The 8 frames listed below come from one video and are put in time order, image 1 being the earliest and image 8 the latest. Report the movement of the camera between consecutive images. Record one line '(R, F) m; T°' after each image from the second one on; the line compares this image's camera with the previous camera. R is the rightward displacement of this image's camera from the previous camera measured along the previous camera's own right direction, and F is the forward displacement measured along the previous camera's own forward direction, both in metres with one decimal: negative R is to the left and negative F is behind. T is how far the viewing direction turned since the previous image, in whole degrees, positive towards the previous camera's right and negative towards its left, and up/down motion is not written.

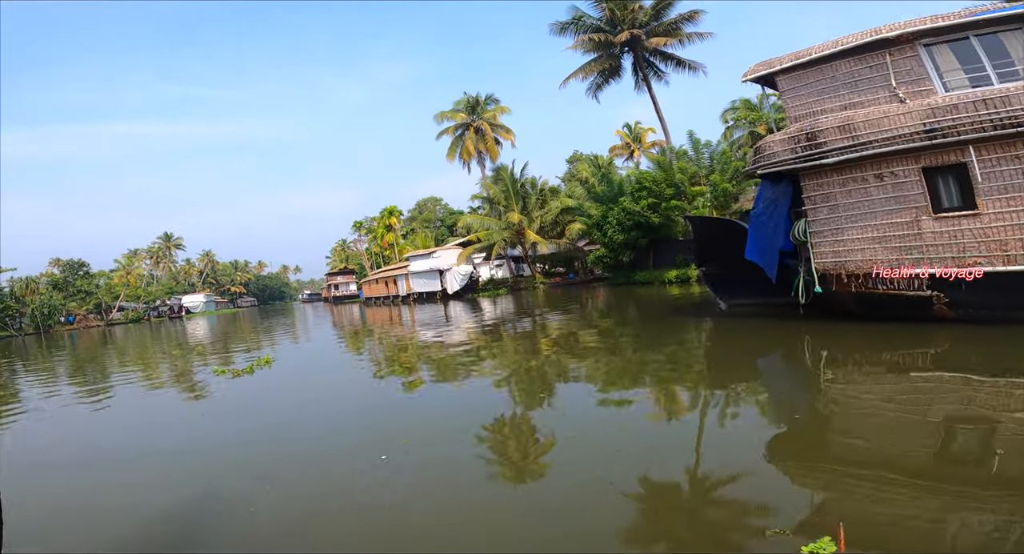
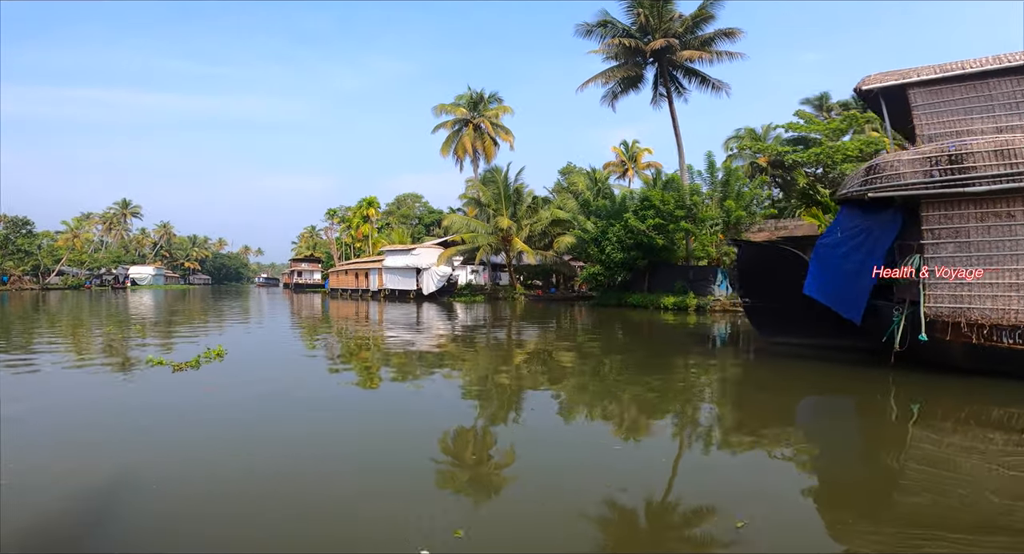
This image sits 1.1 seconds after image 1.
(-0.4, +0.6) m; +4°
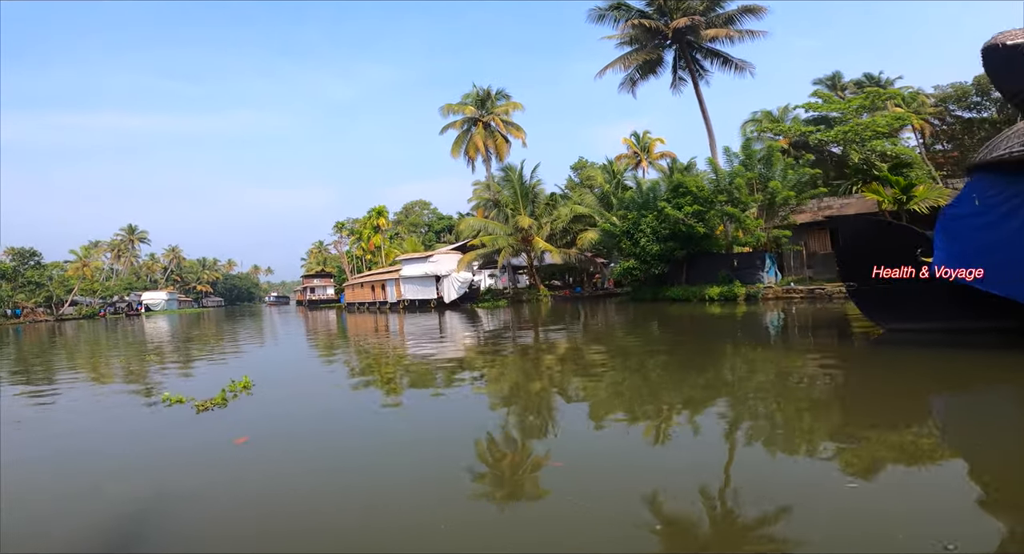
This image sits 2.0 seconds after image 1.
(-0.4, +0.5) m; -1°
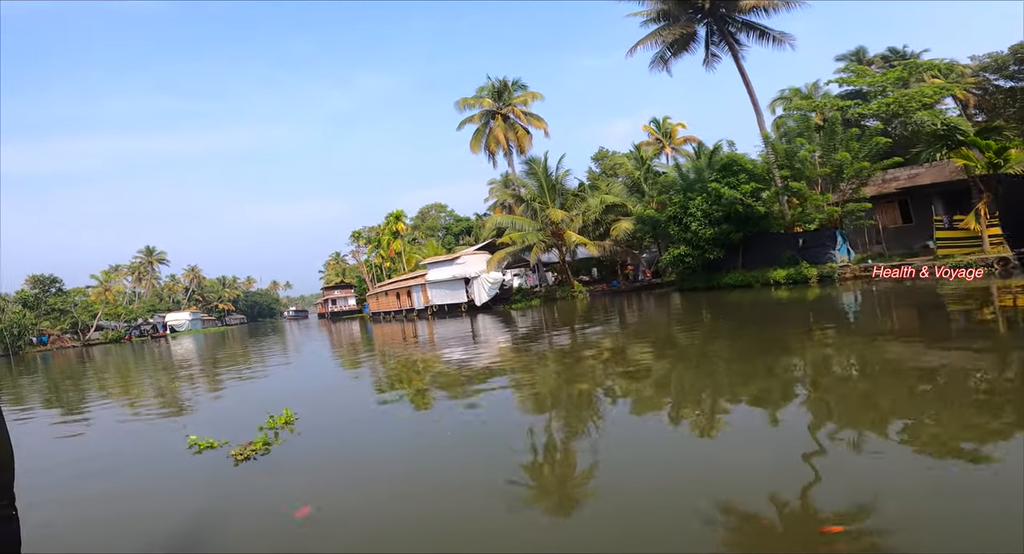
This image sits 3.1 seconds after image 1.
(-0.4, +0.6) m; -2°
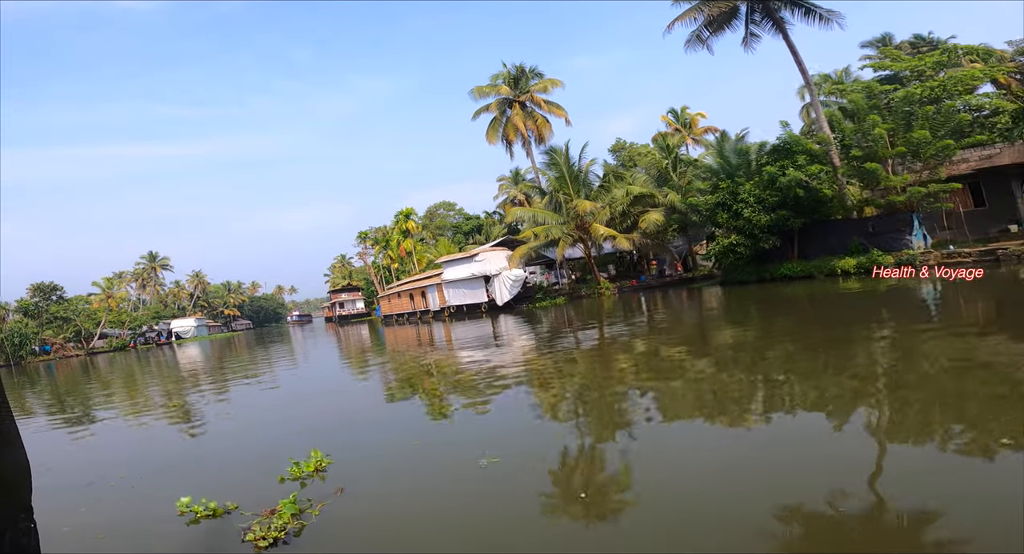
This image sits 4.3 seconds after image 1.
(-0.4, +0.7) m; 0°
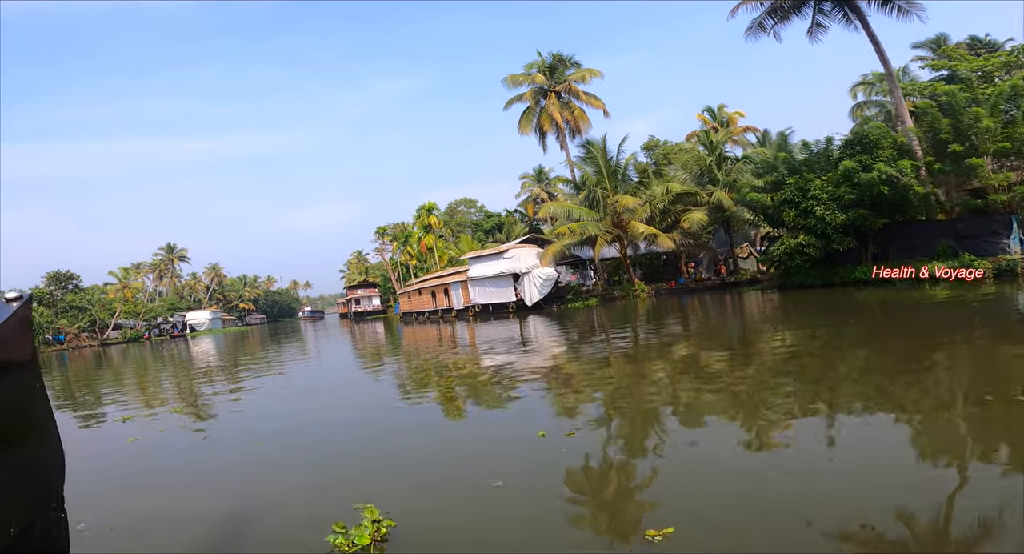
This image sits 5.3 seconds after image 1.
(-0.4, +0.7) m; -1°
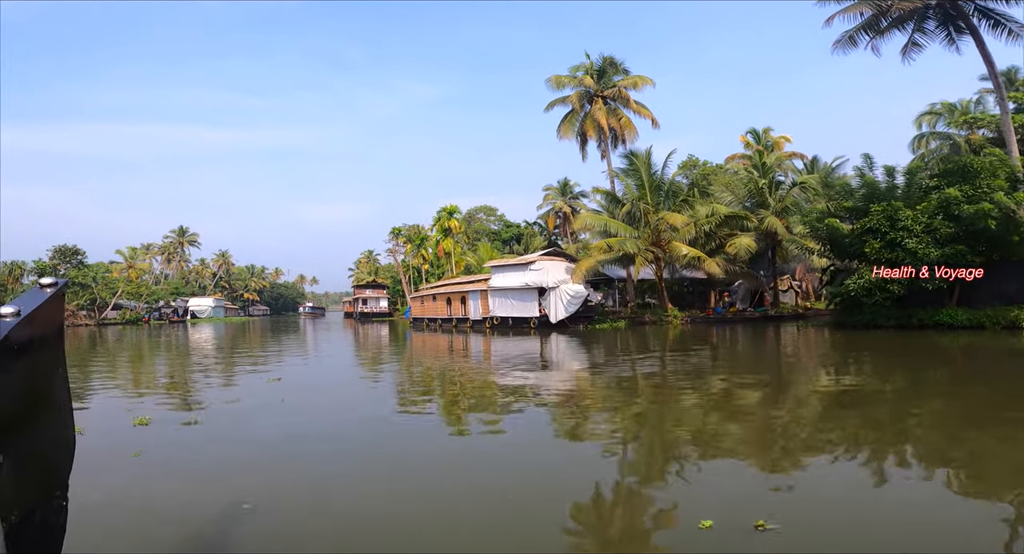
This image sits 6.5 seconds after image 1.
(-0.4, +0.8) m; -1°
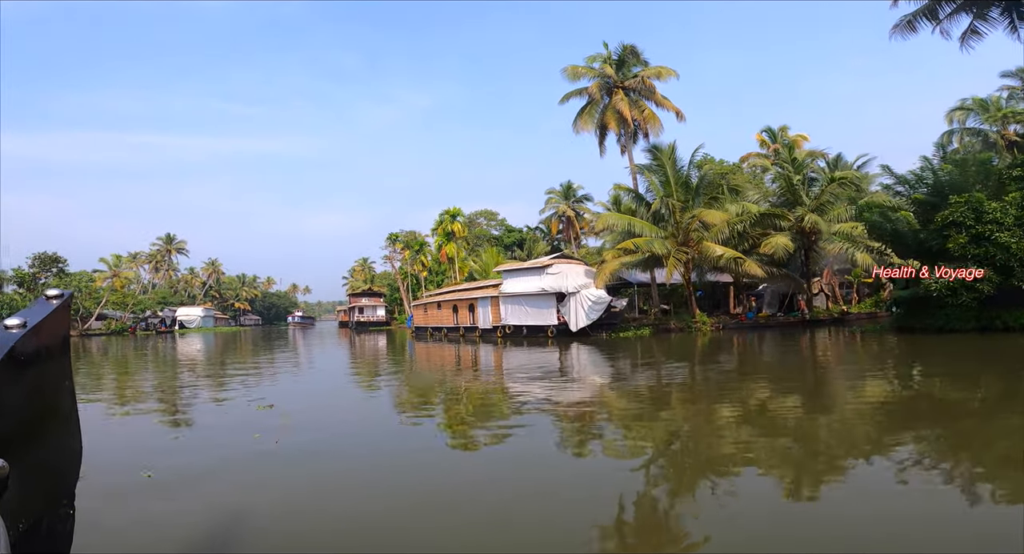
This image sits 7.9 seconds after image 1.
(-0.4, +0.8) m; +1°
